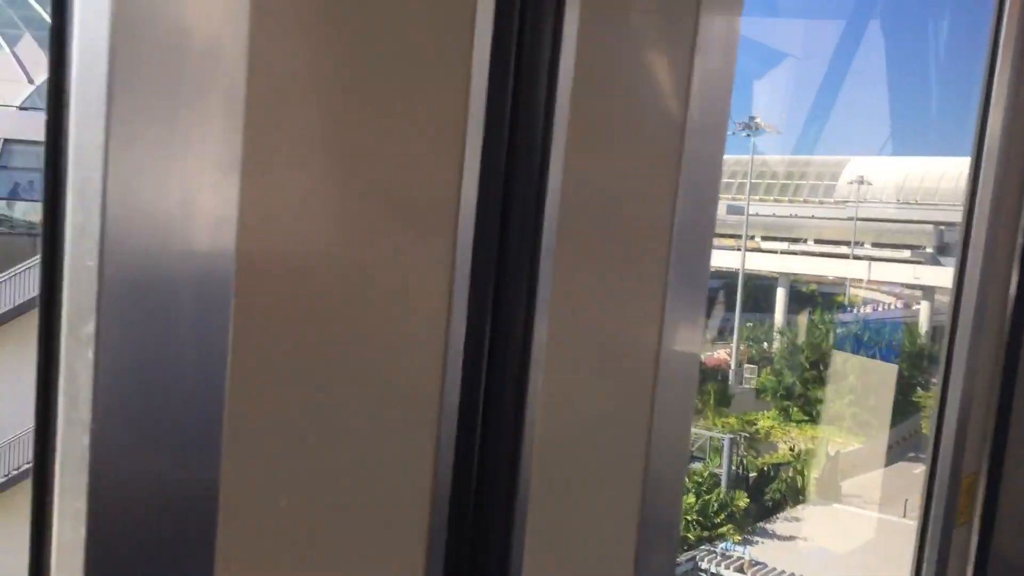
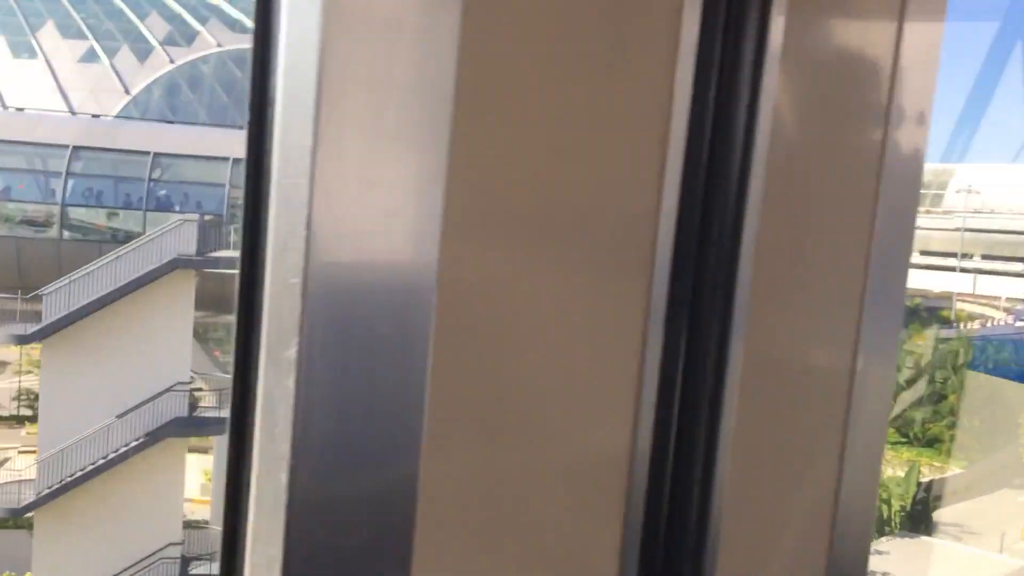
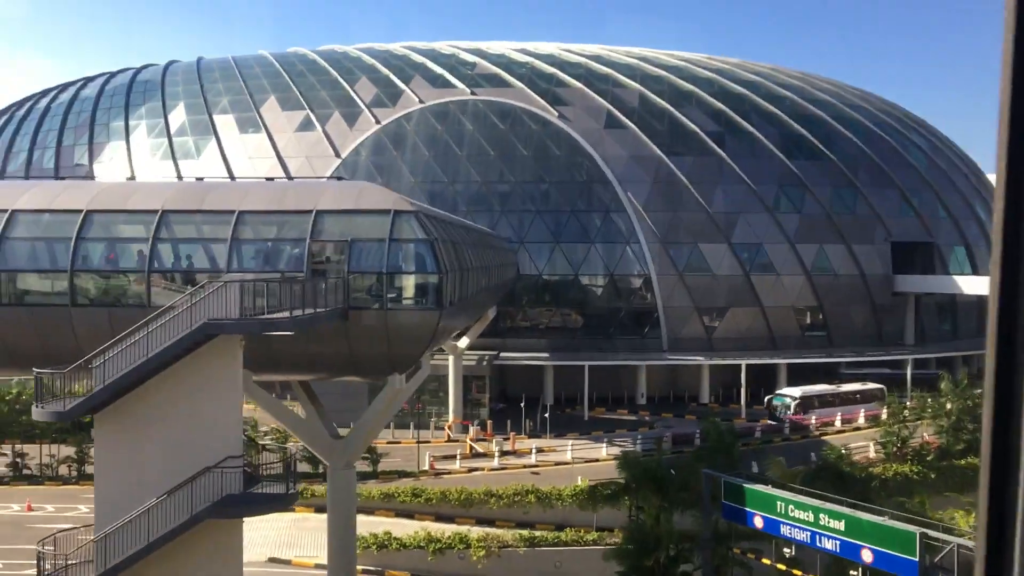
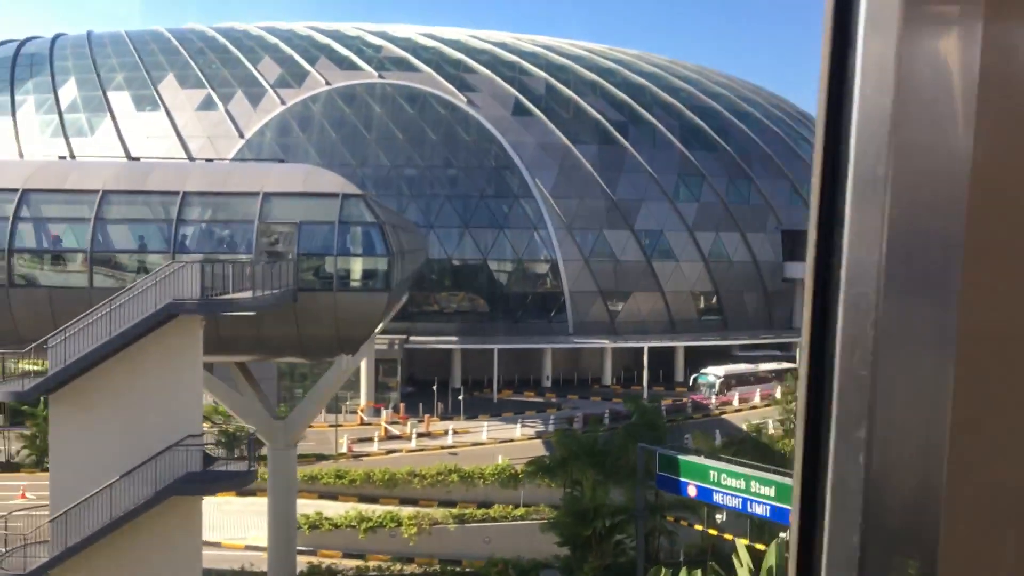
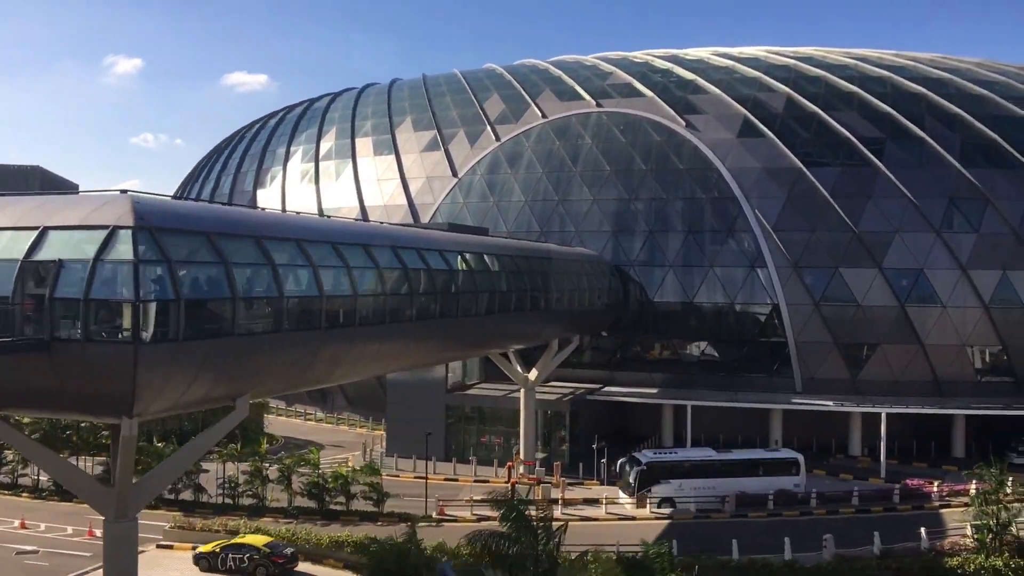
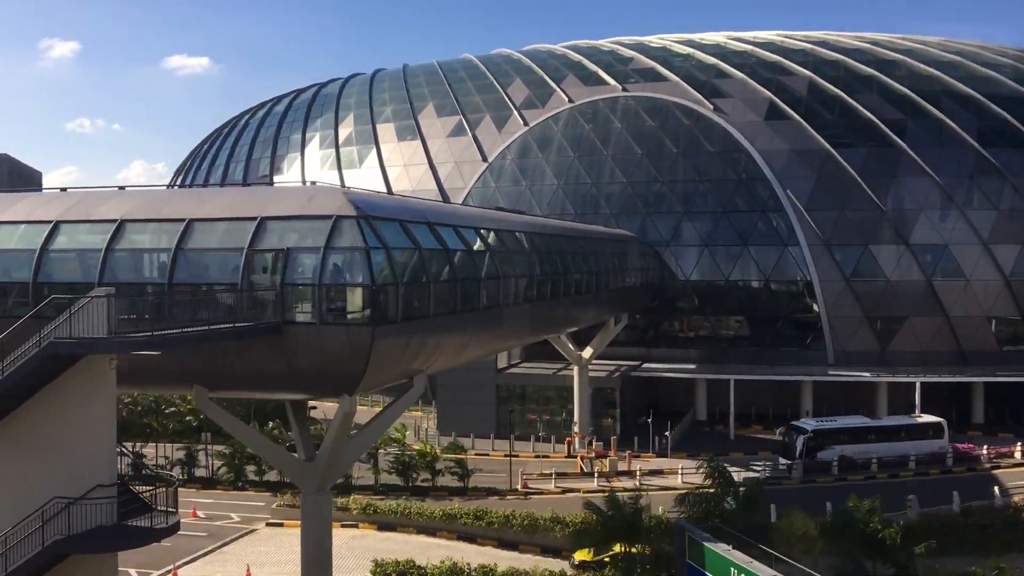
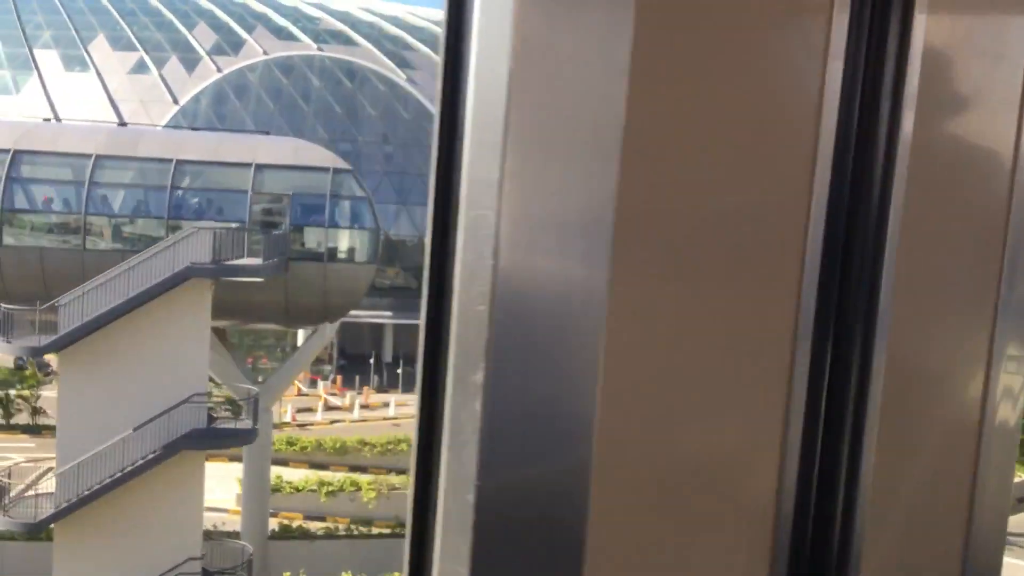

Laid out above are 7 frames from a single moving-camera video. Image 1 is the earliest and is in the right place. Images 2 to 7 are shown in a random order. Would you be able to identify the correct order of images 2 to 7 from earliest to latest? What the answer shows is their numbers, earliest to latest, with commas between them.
2, 7, 4, 3, 6, 5
